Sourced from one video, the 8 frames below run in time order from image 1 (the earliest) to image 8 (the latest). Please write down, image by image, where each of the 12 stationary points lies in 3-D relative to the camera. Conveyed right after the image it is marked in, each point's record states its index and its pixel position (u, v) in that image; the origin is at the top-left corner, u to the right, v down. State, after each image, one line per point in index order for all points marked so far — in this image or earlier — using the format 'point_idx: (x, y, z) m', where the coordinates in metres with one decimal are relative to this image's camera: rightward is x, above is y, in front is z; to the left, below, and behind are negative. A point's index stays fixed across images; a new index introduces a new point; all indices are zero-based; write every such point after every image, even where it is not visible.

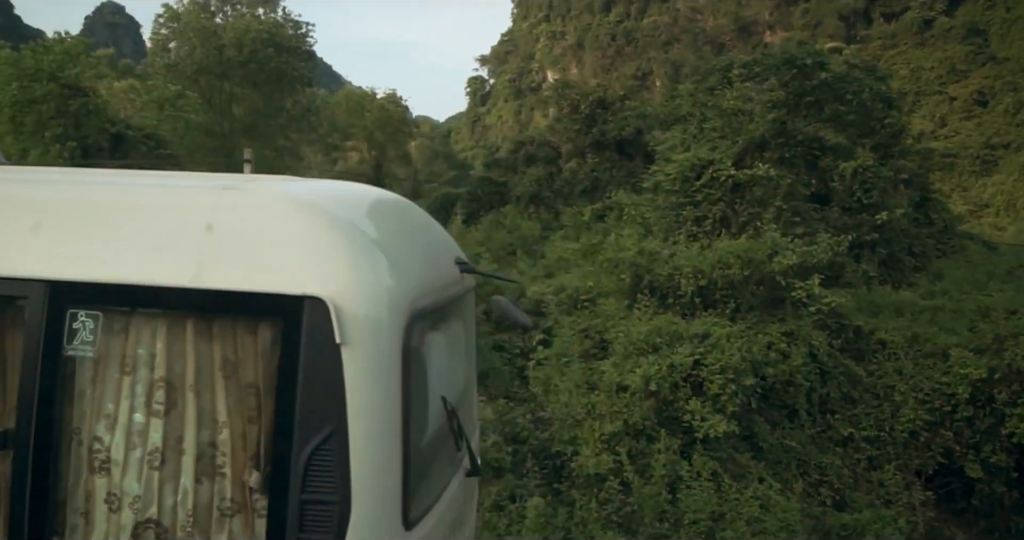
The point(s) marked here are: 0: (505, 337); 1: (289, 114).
0: (-0.1, -1.0, +10.8) m
1: (-5.7, +4.3, +20.2) m
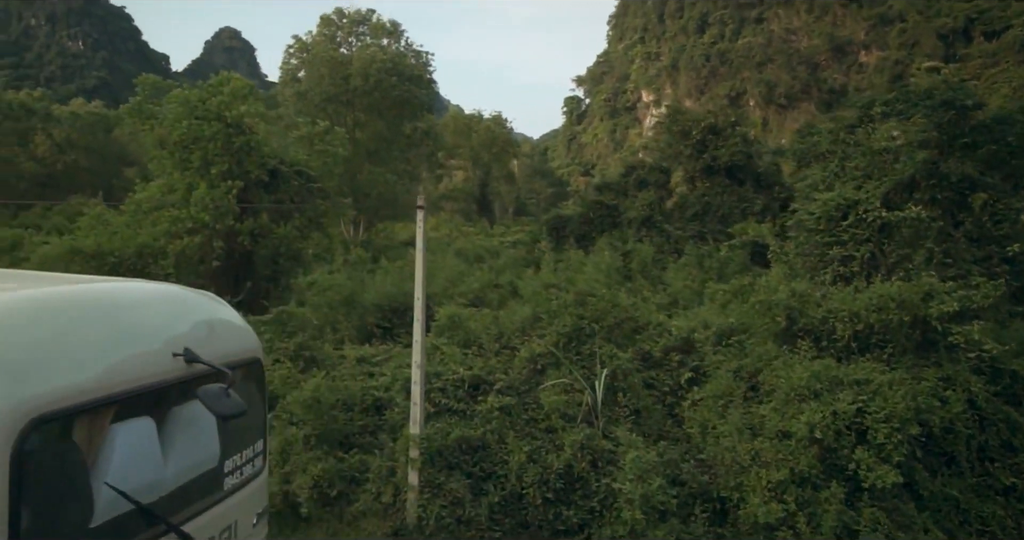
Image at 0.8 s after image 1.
0: (+2.0, -1.5, +10.8) m
1: (-2.7, +3.7, +20.7) m
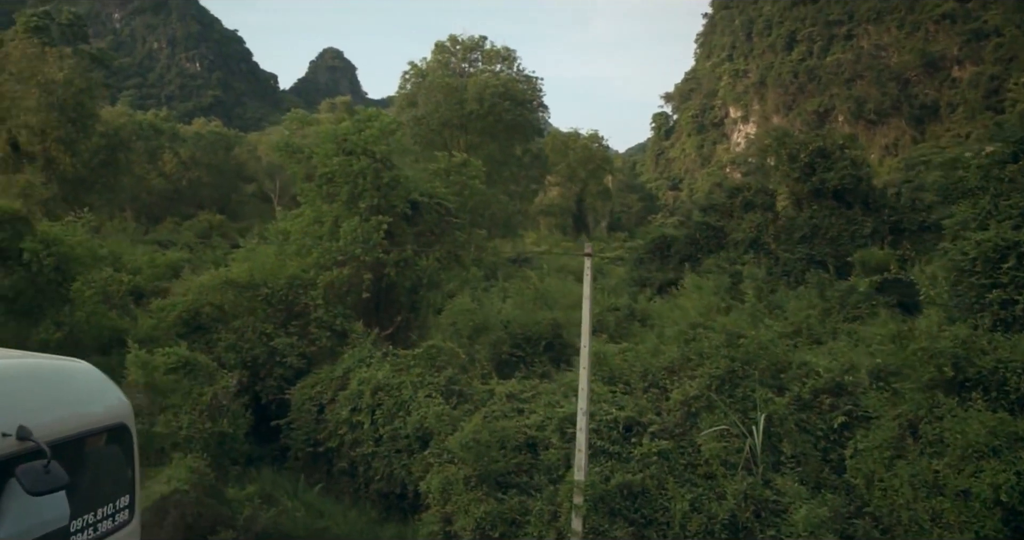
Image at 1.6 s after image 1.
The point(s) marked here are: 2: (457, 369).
0: (+4.1, -2.1, +10.5) m
1: (+0.2, +3.0, +20.8) m
2: (-0.8, -1.5, +11.1) m
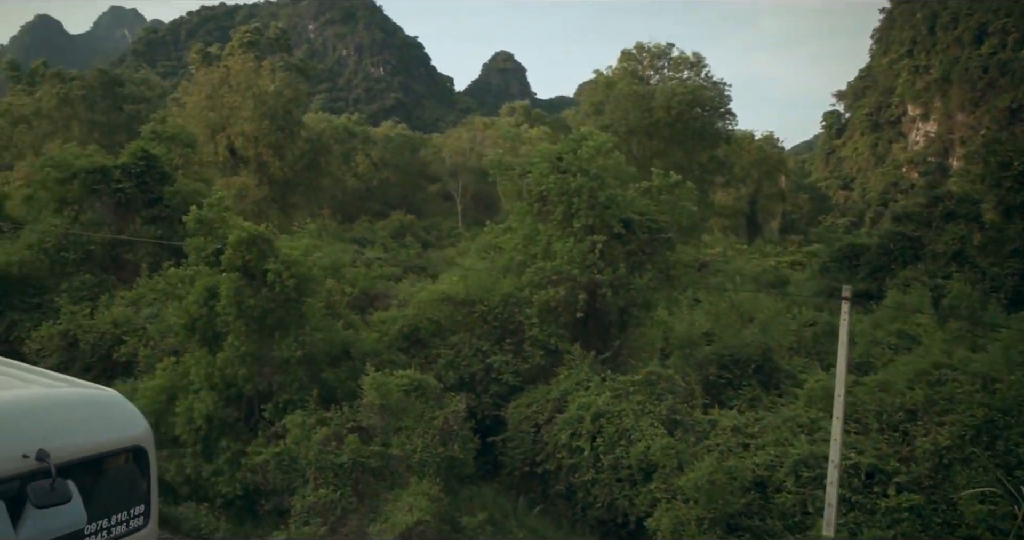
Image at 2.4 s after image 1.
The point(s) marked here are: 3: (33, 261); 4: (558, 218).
0: (+7.0, -2.6, +9.3) m
1: (+5.1, +2.8, +20.0) m
2: (+2.3, -1.8, +10.8) m
3: (-9.8, +0.2, +15.5) m
4: (+0.7, +0.8, +11.9) m
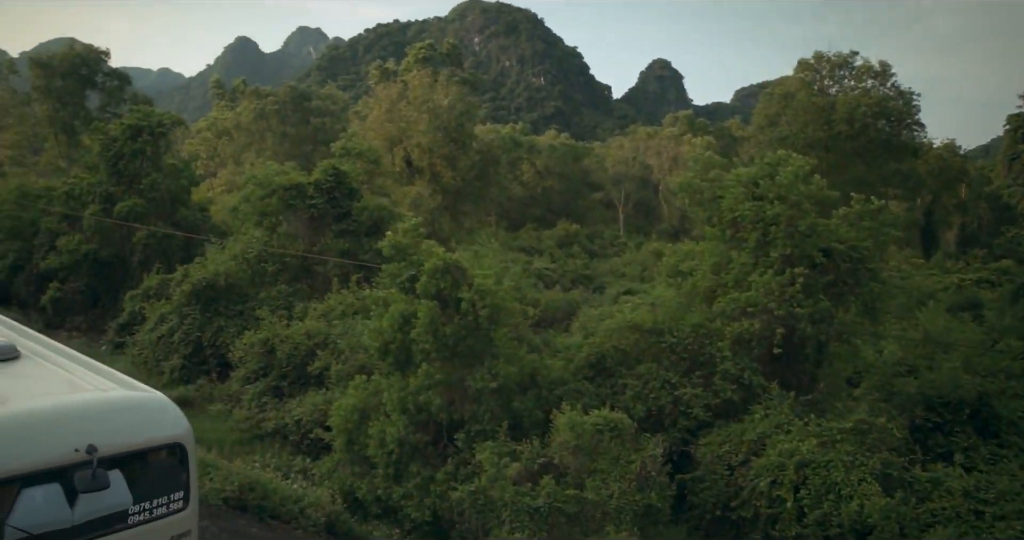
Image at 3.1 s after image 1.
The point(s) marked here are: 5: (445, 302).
0: (+9.1, -3.2, +7.3) m
1: (+9.5, +2.1, +18.2) m
2: (+4.8, -2.3, +9.6) m
3: (-6.1, 0.0, +16.7) m
4: (+3.6, +0.4, +11.1) m
5: (-0.8, -0.4, +9.6) m
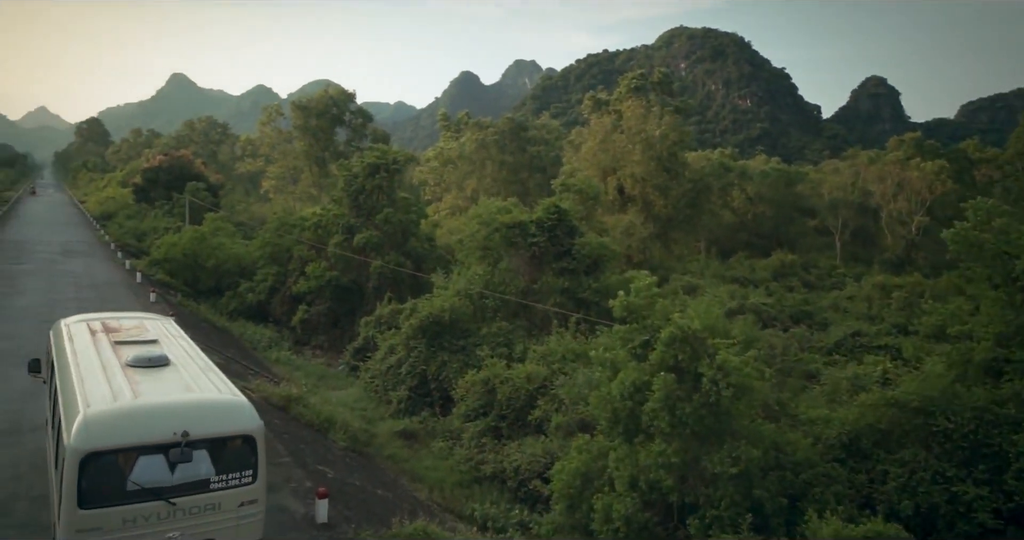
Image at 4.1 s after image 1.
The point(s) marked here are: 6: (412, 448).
0: (+10.8, -4.2, +3.9) m
1: (+14.3, +0.7, +14.4) m
2: (+7.4, -3.2, +7.3) m
3: (-1.1, -0.8, +17.1) m
4: (+6.6, -0.6, +9.1) m
5: (+2.0, -1.1, +8.9) m
6: (-1.9, -3.3, +14.1) m
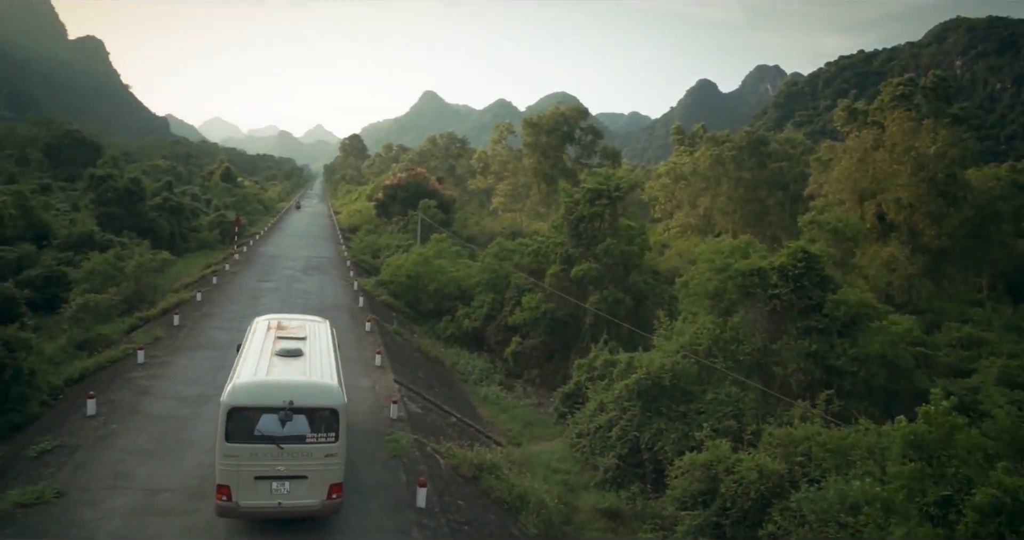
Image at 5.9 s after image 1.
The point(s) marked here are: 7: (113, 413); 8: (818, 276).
0: (+10.7, -5.5, -1.4) m
1: (+17.4, -0.9, +7.7) m
2: (+8.5, -4.4, +3.0) m
3: (+3.4, -1.9, +14.8) m
4: (+8.4, -1.8, +4.9) m
5: (+3.9, -2.2, +6.0) m
6: (+1.7, -4.3, +12.2) m
7: (-6.5, -2.3, +12.3) m
8: (+6.0, -0.1, +14.9) m
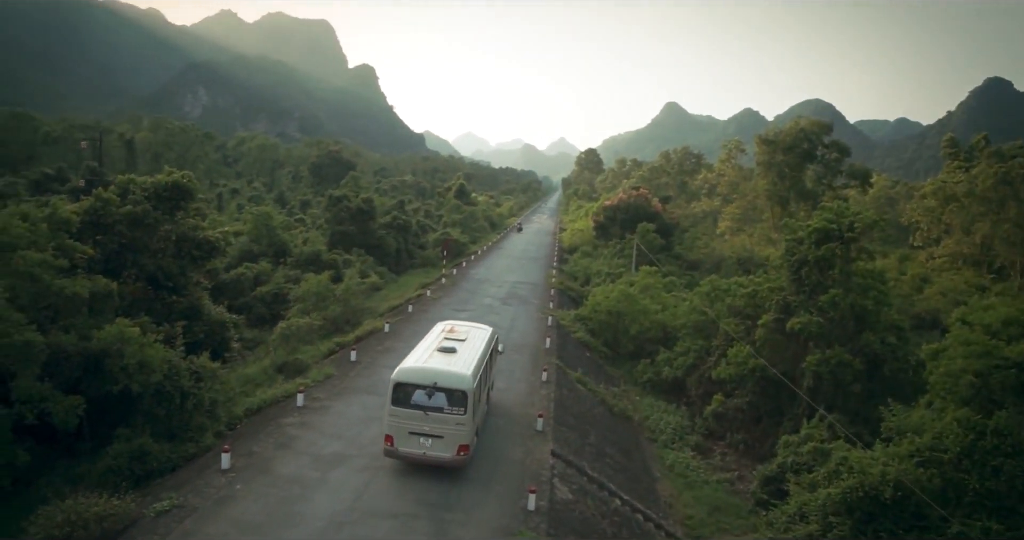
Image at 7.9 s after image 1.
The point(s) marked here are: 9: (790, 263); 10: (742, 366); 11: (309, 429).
0: (+7.8, -6.6, -6.5) m
1: (+17.2, -2.5, 0.0) m
2: (+7.1, -5.6, -1.7) m
3: (+6.0, -3.1, +11.2) m
4: (+7.7, -3.0, +0.2) m
5: (+3.8, -3.2, +2.6) m
6: (+3.5, -5.4, +9.2) m
7: (-4.2, -3.1, +11.8) m
8: (+8.6, -1.4, +10.4) m
9: (+7.3, +0.2, +19.9) m
10: (+6.0, -2.5, +19.8) m
11: (-3.7, -2.9, +13.7) m
